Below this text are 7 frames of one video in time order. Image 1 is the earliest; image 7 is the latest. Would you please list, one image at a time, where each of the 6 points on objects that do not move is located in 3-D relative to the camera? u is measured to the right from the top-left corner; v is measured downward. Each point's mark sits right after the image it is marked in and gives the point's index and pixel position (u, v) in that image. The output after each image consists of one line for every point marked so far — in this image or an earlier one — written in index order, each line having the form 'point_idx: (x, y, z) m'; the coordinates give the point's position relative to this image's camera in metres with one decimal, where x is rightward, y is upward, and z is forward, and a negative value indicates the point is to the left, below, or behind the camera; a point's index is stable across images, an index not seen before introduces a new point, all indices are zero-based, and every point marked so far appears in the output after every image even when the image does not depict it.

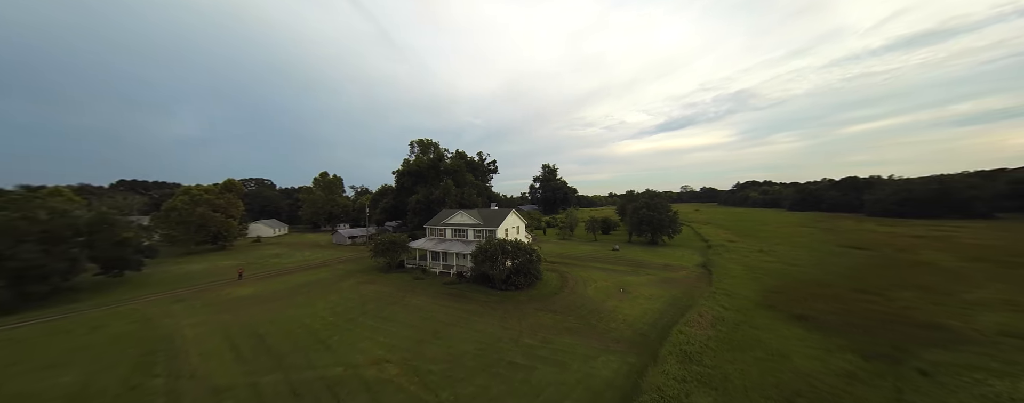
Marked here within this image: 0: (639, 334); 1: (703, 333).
0: (+7.9, -8.3, +17.2) m
1: (+11.1, -7.7, +16.1) m
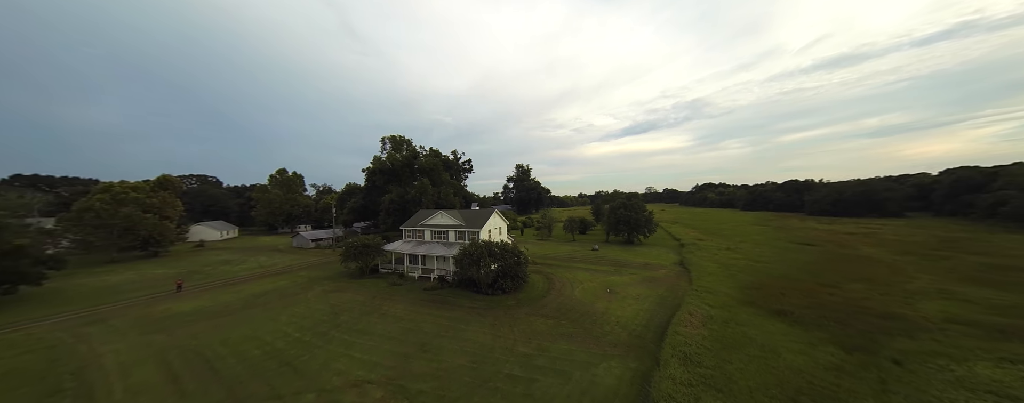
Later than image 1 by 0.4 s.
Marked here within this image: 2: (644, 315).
0: (+7.5, -8.3, +16.9) m
1: (+10.8, -7.7, +16.2) m
2: (+9.6, -8.1, +19.9) m
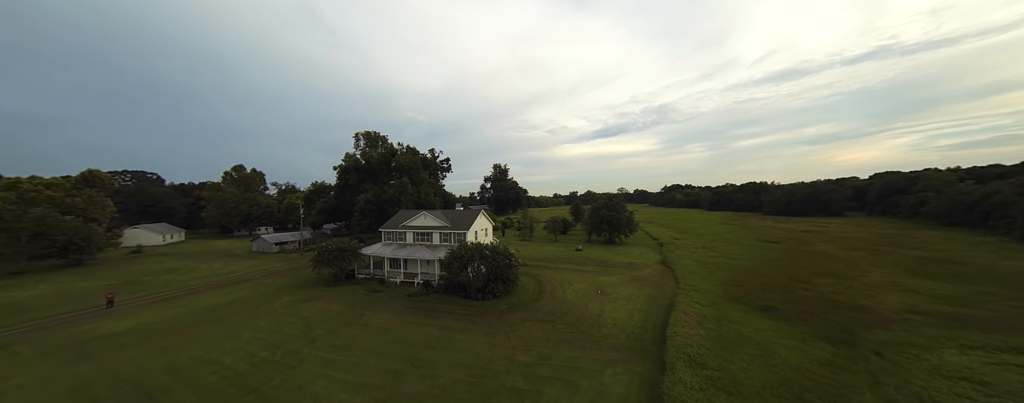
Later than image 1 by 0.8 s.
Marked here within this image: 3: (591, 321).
0: (+7.3, -8.3, +16.6) m
1: (+10.7, -7.7, +16.2) m
2: (+9.1, -8.1, +19.7) m
3: (+5.4, -8.2, +19.1) m
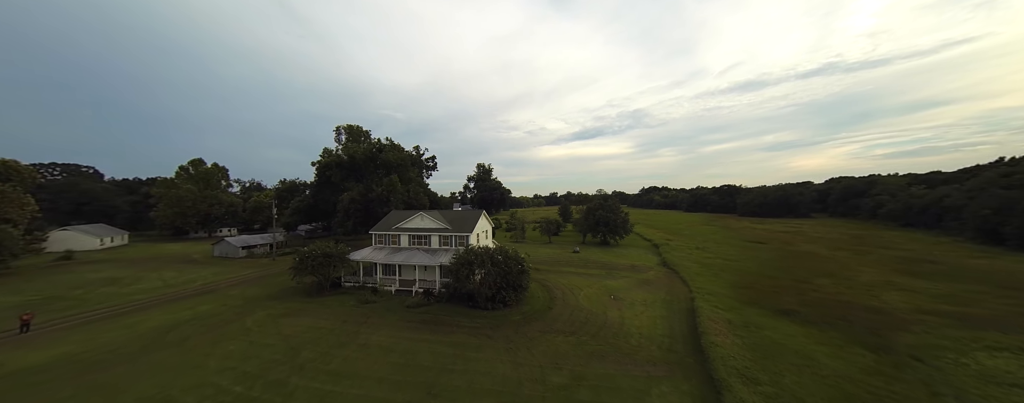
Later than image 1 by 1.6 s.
0: (+8.6, -8.3, +15.3) m
1: (+12.0, -7.7, +15.2) m
2: (+10.2, -8.2, +18.6) m
3: (+6.5, -8.2, +17.7) m
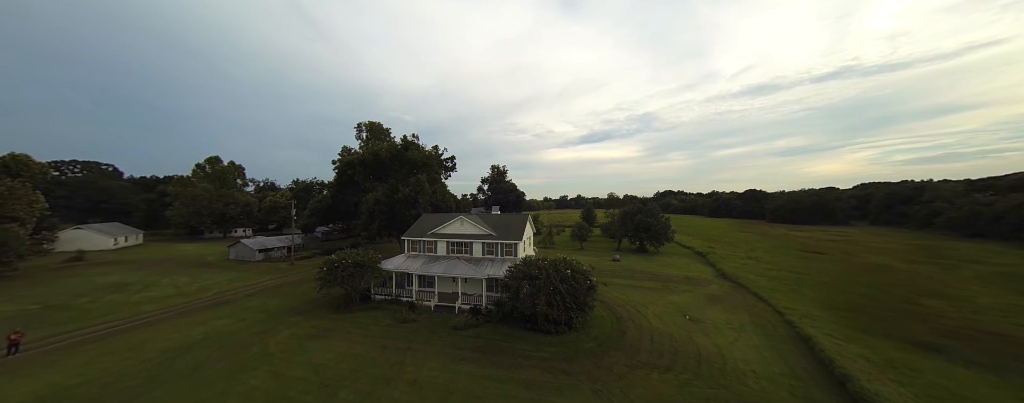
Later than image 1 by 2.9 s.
0: (+12.5, -8.5, +11.8) m
1: (+15.9, -8.0, +11.5) m
2: (+14.2, -8.4, +15.0) m
3: (+10.5, -8.4, +14.2) m
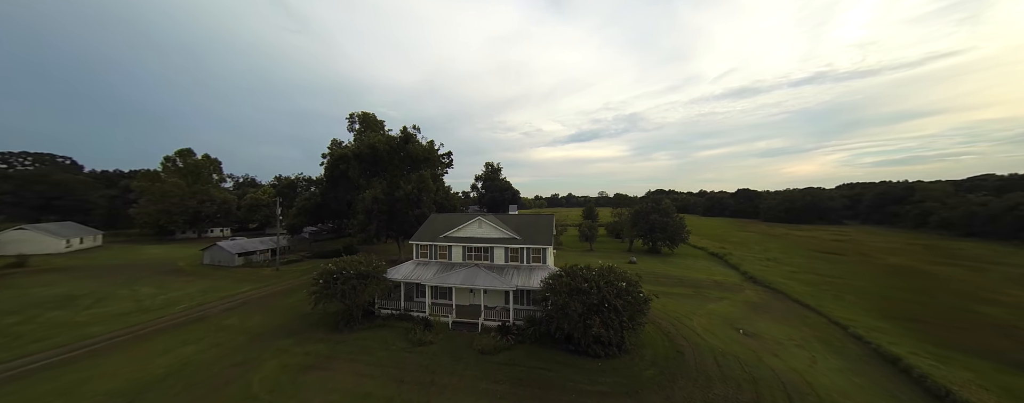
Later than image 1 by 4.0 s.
0: (+14.8, -8.5, +9.5) m
1: (+18.2, -8.0, +9.4) m
2: (+16.3, -8.4, +12.8) m
3: (+12.7, -8.4, +11.8) m
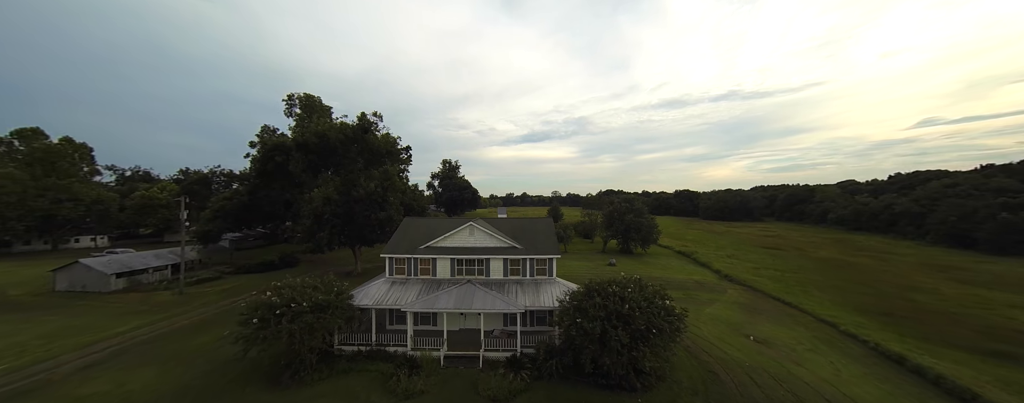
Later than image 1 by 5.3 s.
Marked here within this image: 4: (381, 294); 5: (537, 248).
0: (+16.3, -8.6, +9.0) m
1: (+19.7, -8.1, +9.4) m
2: (+17.2, -8.5, +12.5) m
3: (+13.8, -8.6, +10.9) m
4: (-7.1, -4.8, +14.9) m
5: (+1.7, -2.6, +16.2) m
